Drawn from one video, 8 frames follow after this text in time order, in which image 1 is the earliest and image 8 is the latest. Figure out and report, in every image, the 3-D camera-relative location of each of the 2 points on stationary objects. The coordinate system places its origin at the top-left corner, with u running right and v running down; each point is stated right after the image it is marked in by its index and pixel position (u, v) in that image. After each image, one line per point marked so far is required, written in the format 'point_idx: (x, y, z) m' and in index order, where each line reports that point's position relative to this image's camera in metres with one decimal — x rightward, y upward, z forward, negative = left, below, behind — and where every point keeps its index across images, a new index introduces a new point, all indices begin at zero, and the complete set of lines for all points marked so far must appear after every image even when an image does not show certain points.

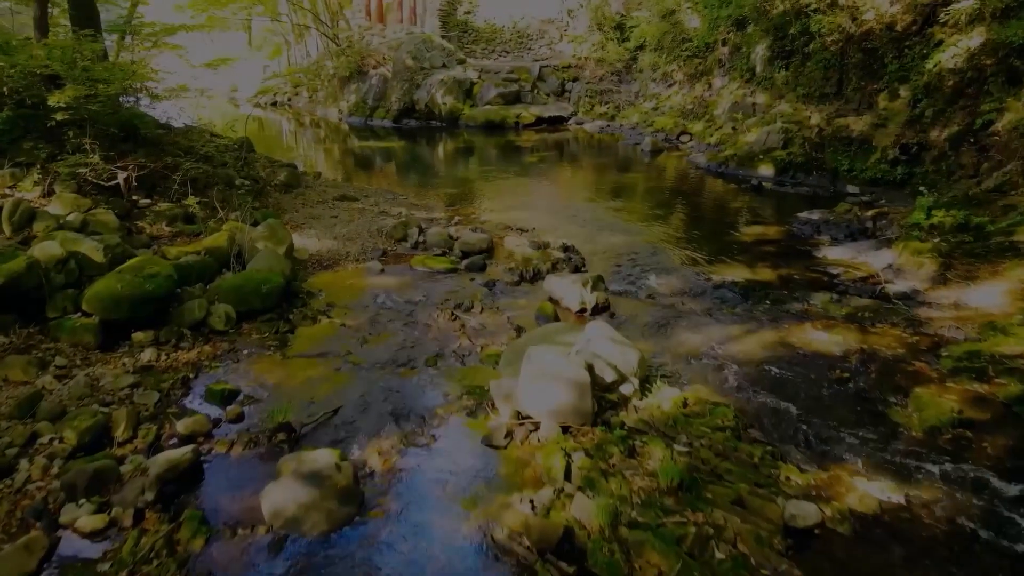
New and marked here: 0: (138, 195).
0: (-3.6, +0.9, +7.1) m
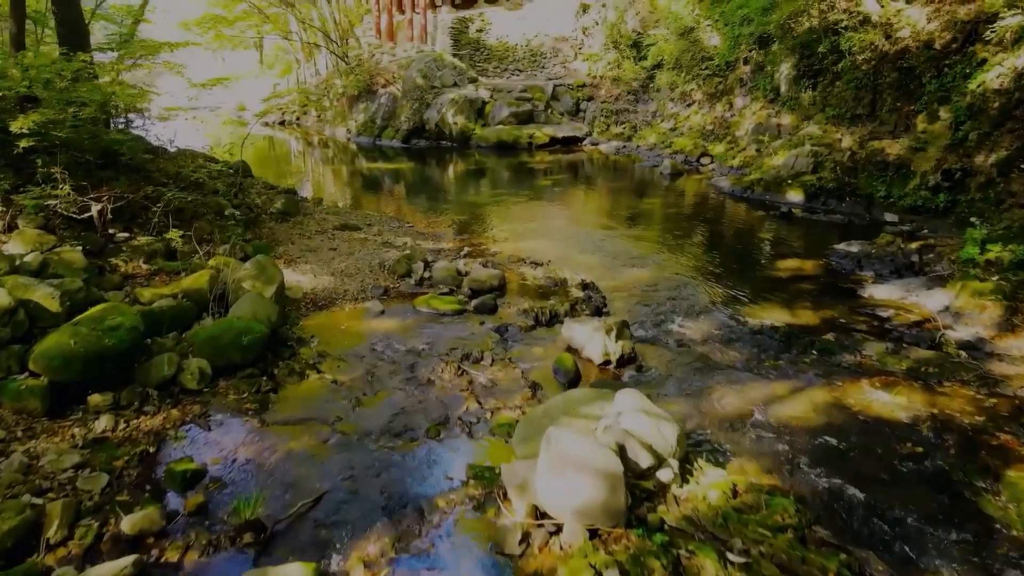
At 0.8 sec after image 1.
0: (-3.5, +0.5, +6.5) m
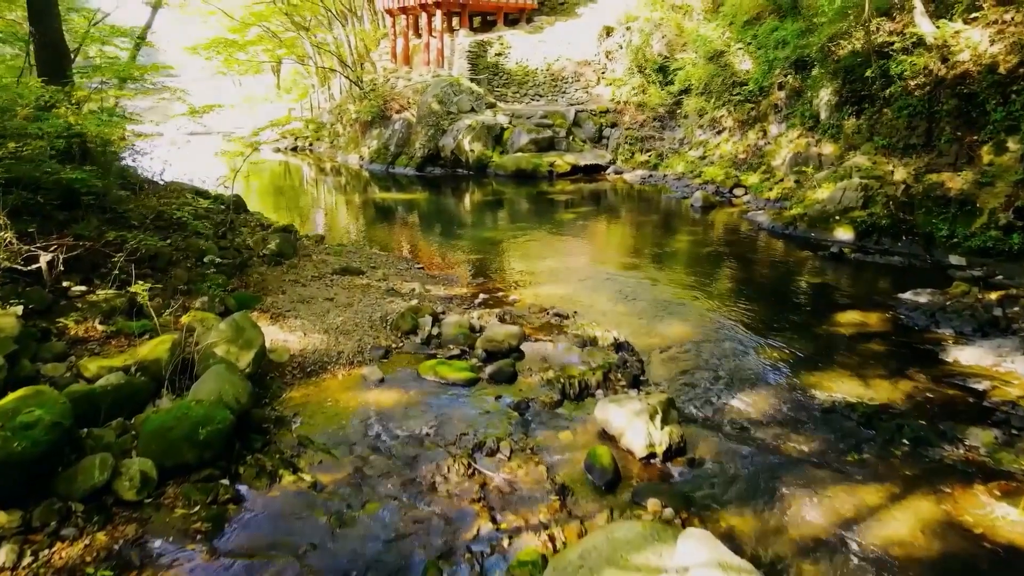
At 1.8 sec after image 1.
0: (-3.3, +0.1, +5.5) m
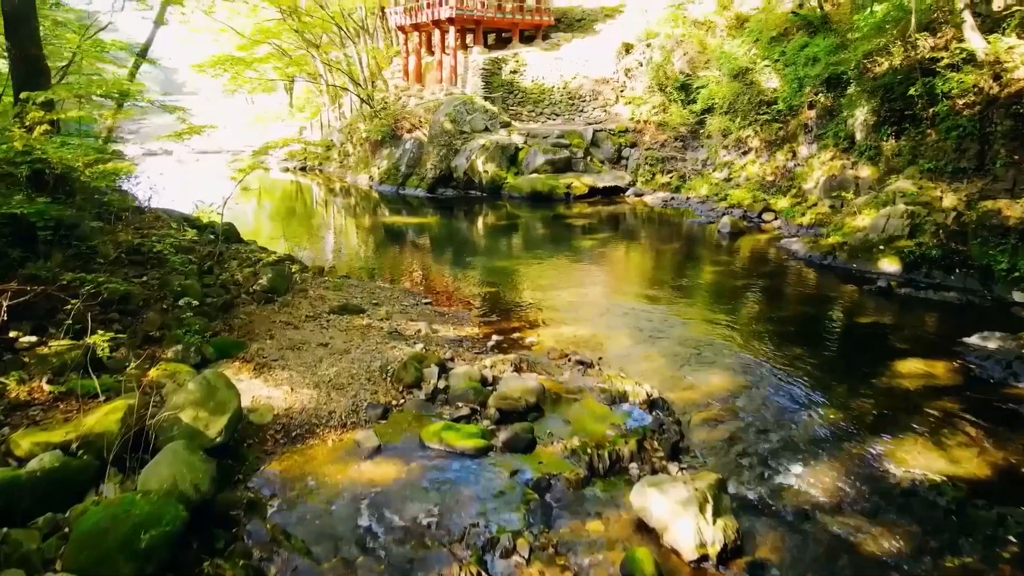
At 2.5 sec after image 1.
0: (-3.2, -0.3, +4.8) m
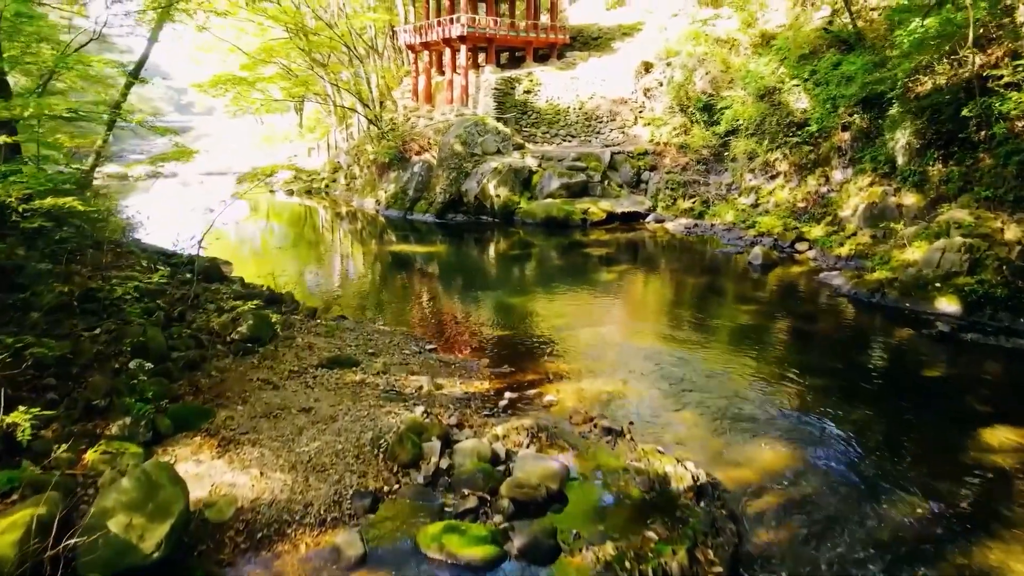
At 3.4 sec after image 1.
0: (-3.1, -0.6, +3.8) m
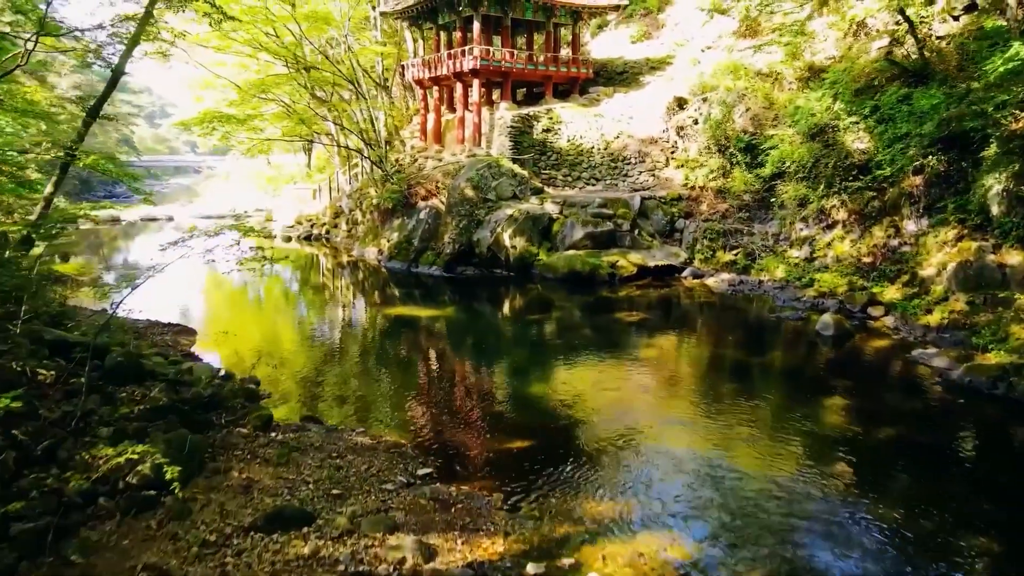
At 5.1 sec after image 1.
0: (-3.0, -1.2, +1.8) m
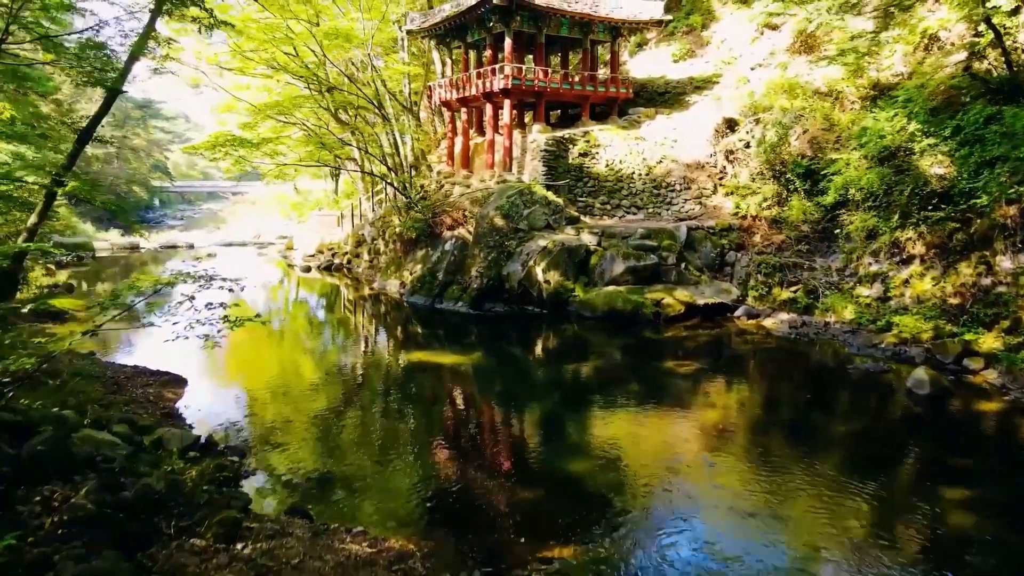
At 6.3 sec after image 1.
0: (-2.9, -1.5, +0.6) m
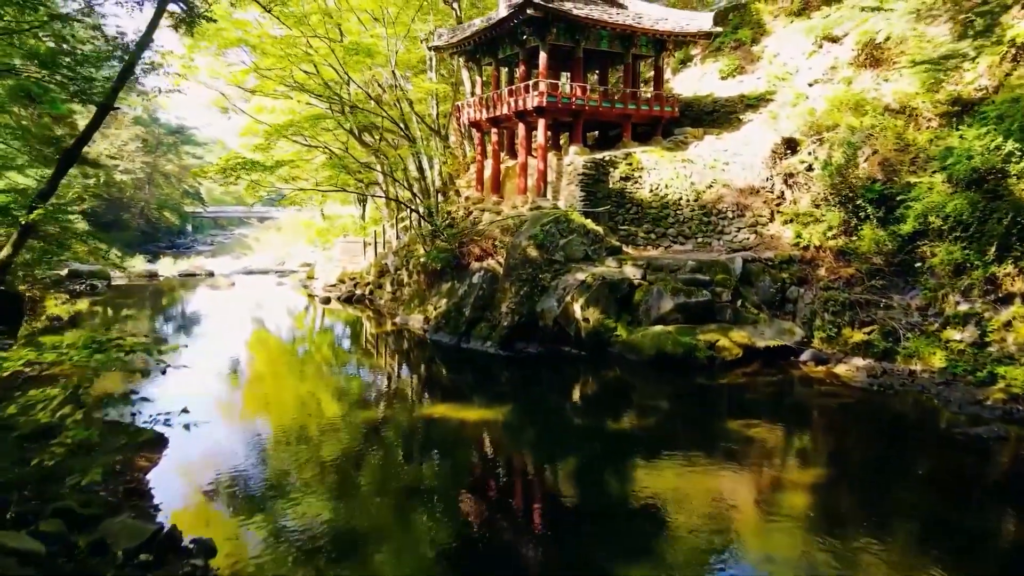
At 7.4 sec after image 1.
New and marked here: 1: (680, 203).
0: (-2.9, -1.6, -0.8) m
1: (+3.5, +1.8, +15.8) m
